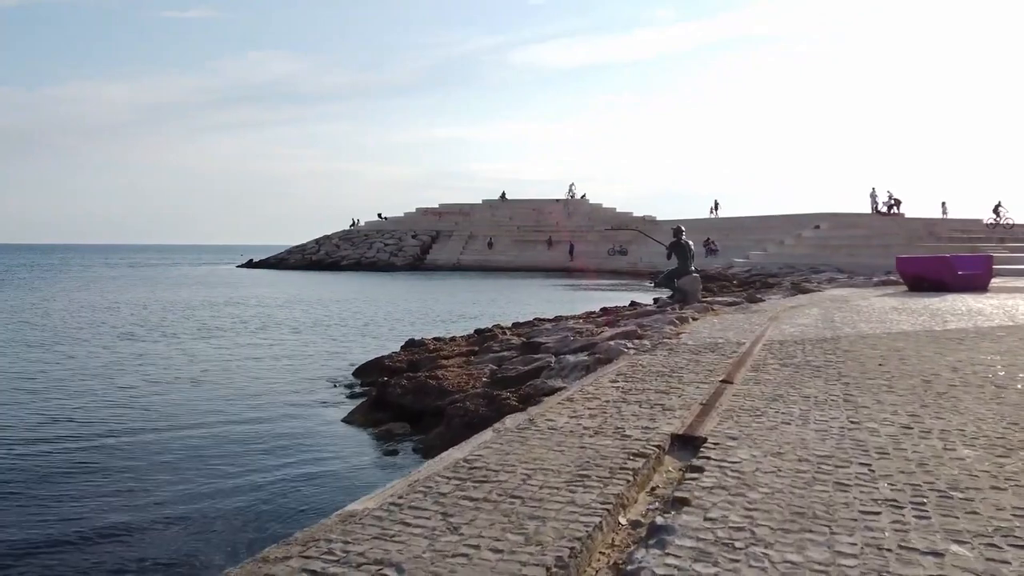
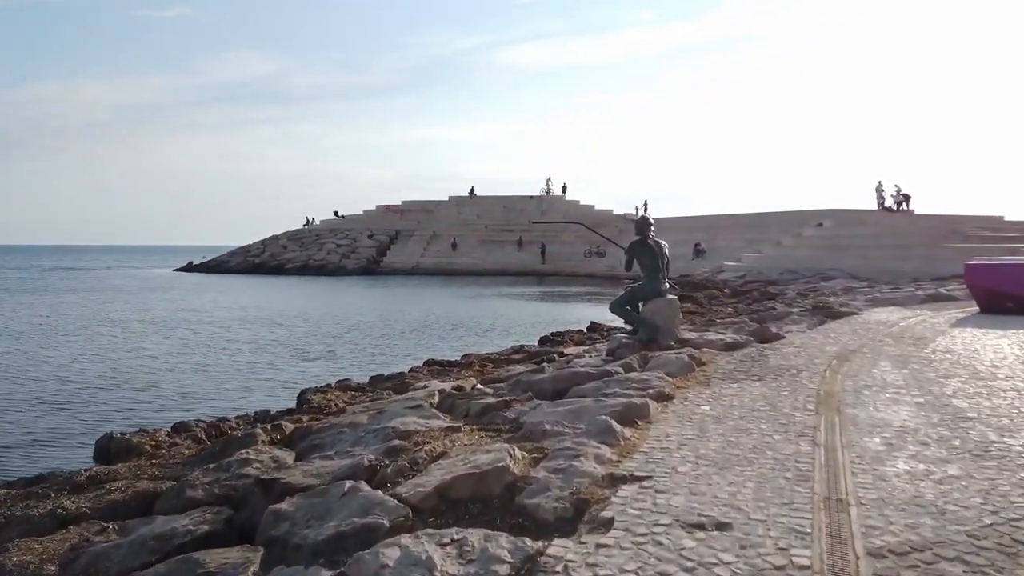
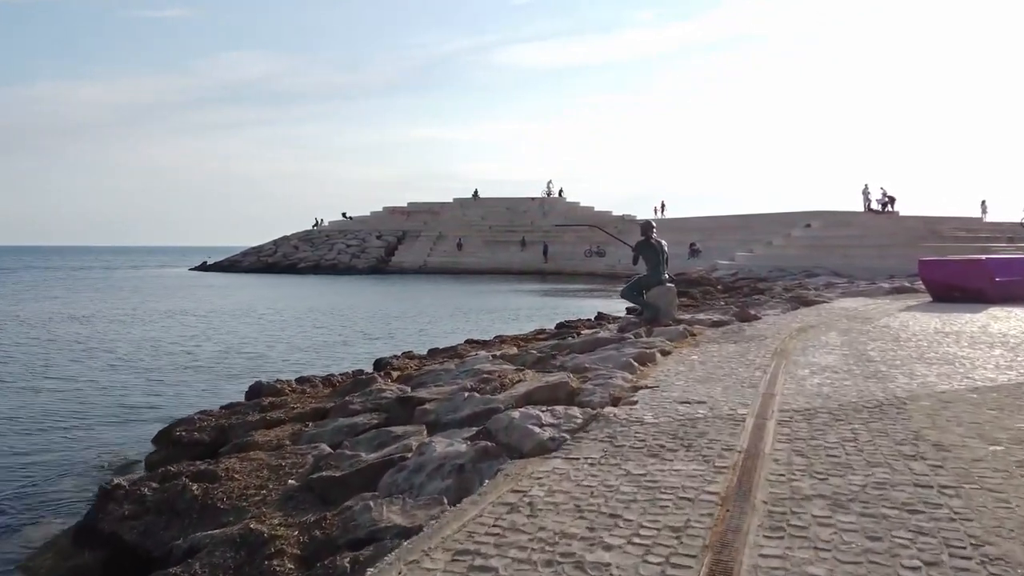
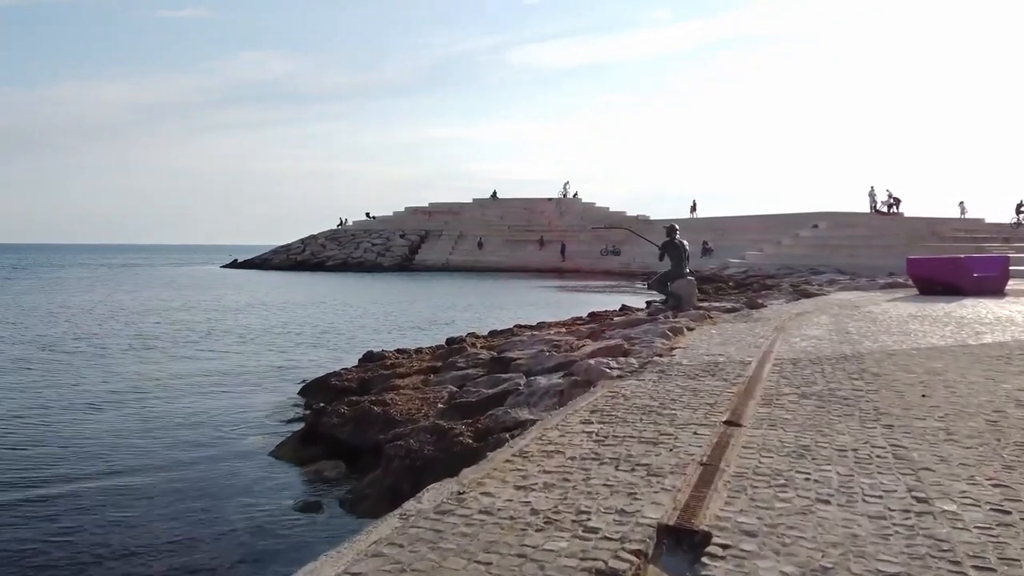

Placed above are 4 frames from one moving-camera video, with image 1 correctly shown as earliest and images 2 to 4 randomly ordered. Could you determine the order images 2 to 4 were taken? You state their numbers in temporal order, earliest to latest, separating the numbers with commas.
4, 3, 2
